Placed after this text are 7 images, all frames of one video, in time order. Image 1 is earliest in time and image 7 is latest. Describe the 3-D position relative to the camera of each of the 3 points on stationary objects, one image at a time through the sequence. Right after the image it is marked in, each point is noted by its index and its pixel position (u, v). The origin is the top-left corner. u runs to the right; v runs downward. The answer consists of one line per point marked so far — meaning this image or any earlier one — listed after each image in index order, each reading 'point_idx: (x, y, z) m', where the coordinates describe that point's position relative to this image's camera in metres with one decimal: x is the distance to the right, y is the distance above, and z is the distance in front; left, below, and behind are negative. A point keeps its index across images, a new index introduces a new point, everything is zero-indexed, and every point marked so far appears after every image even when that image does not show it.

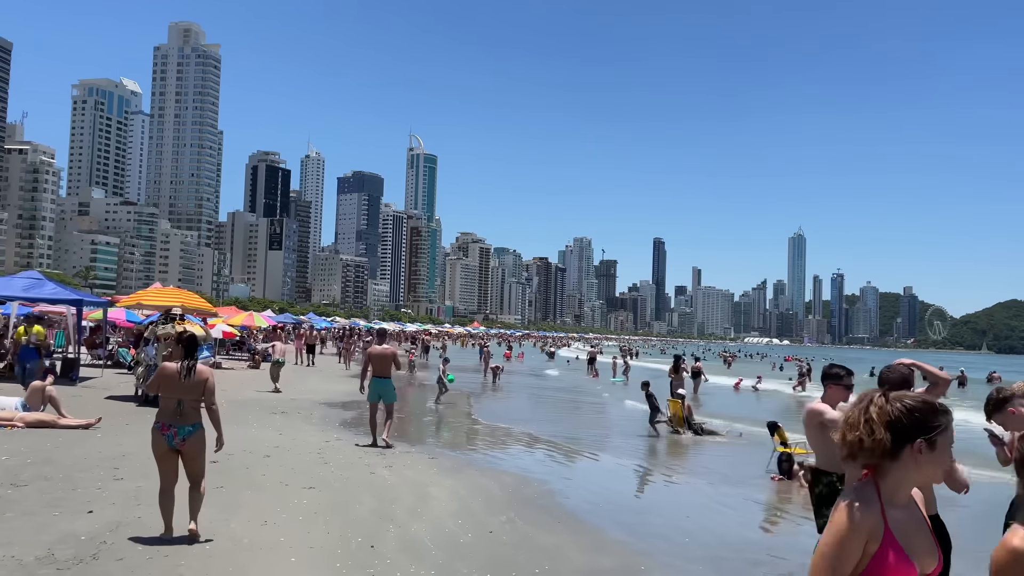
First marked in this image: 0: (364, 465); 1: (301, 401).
0: (-1.6, -1.9, +8.5) m
1: (-4.1, -2.2, +15.6) m
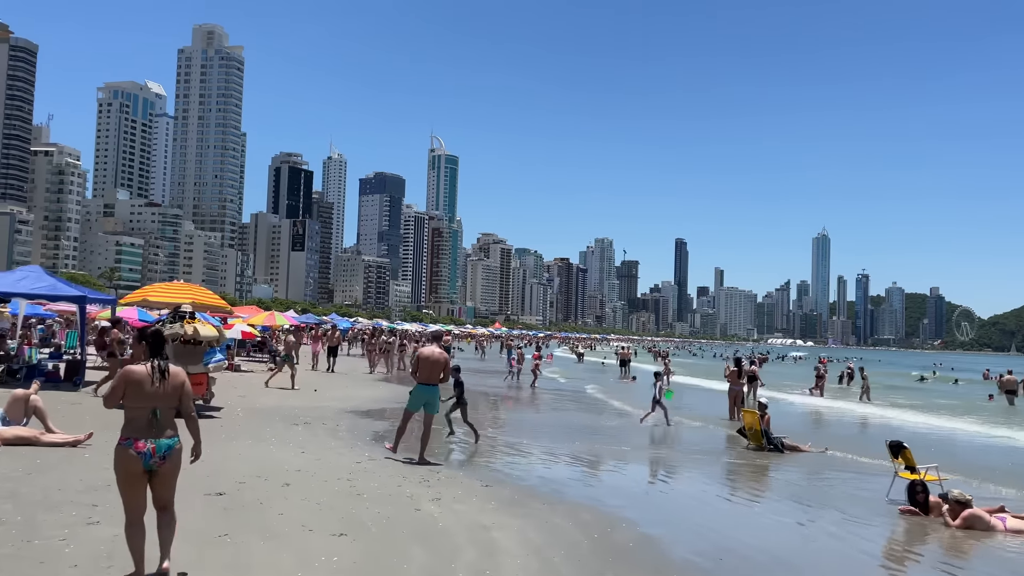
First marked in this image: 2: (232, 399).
0: (-0.9, -1.8, +6.9) m
1: (-3.2, -2.1, +14.0) m
2: (-4.9, -2.0, +14.3) m
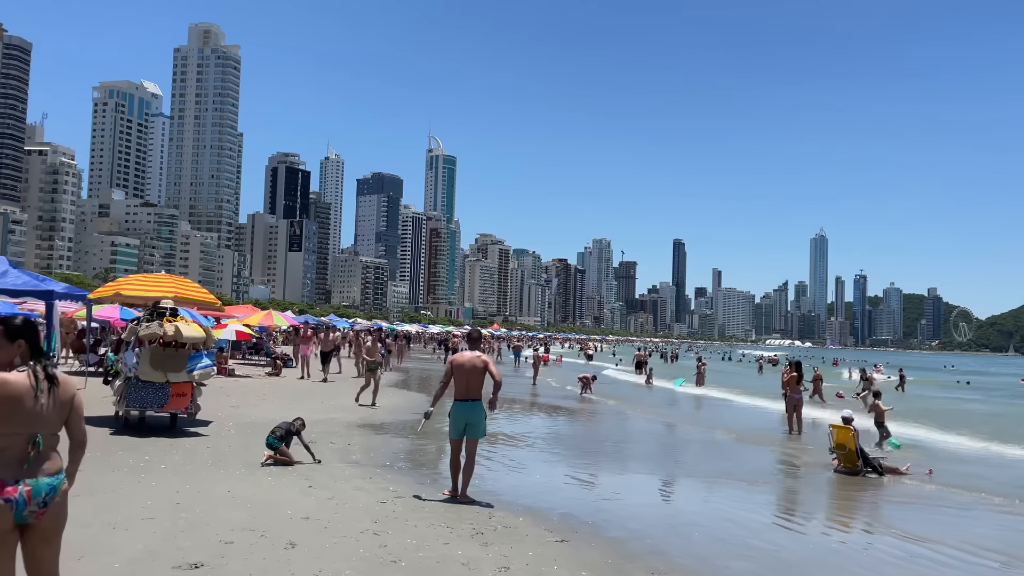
0: (-0.3, -1.7, +4.9) m
1: (-2.7, -2.0, +11.9) m
2: (-4.3, -1.9, +12.3) m
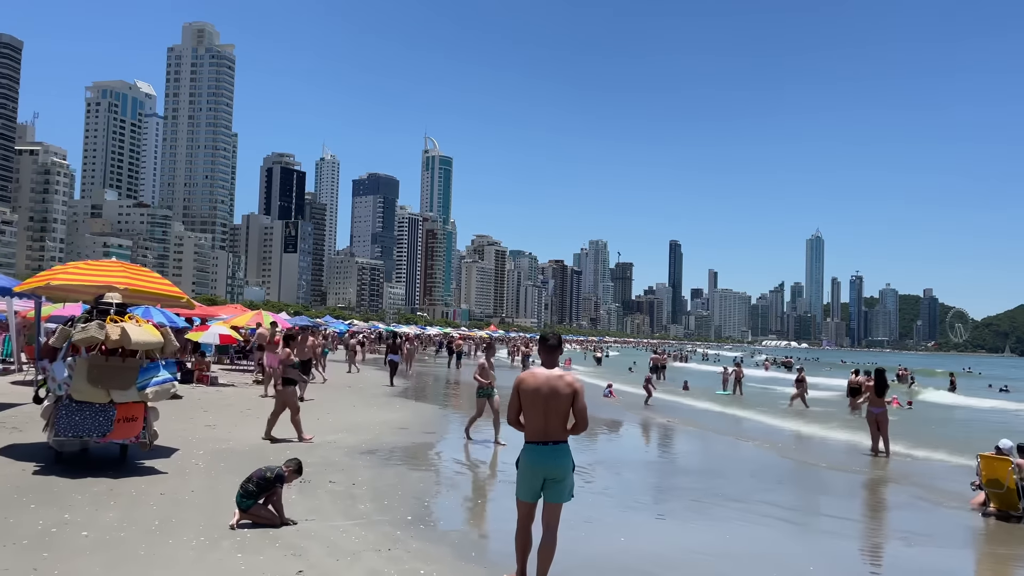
0: (+0.3, -1.5, +2.4) m
1: (-2.1, -1.9, +9.5) m
2: (-3.8, -1.8, +9.8) m
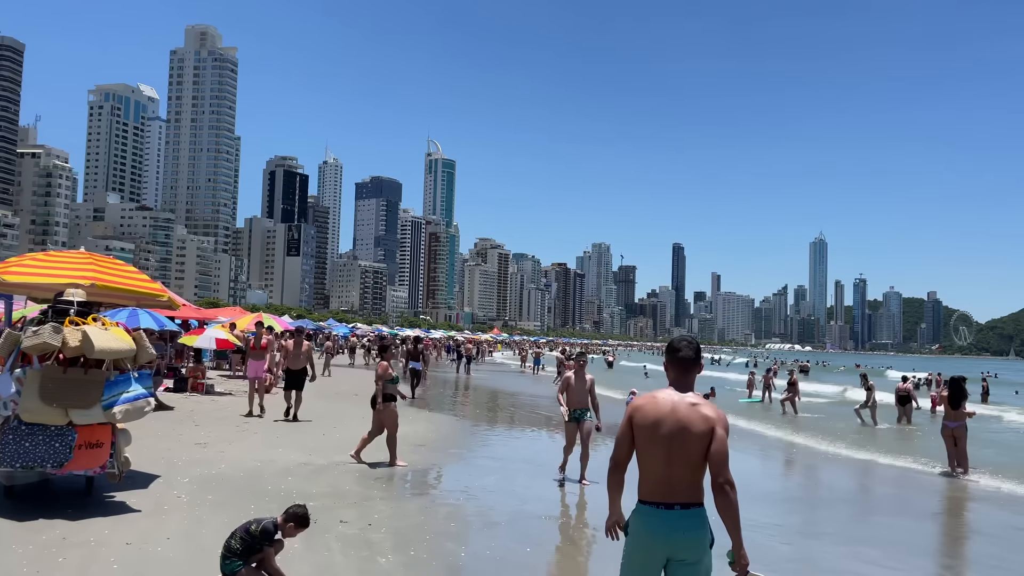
0: (+0.6, -1.5, +1.0) m
1: (-1.7, -1.9, +8.0) m
2: (-3.4, -1.8, +8.4) m
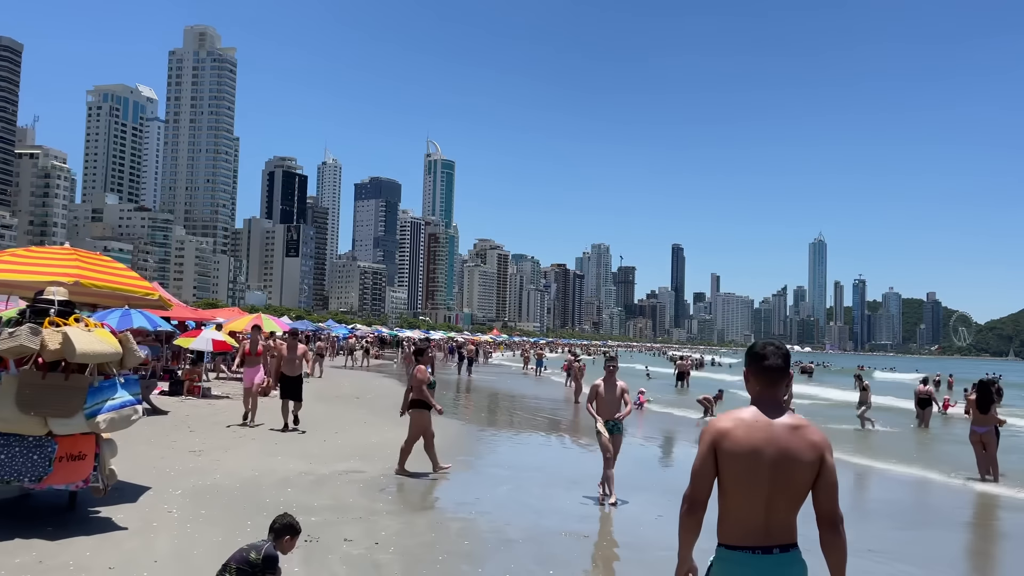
0: (+0.8, -1.5, +0.5) m
1: (-1.6, -1.9, +7.5) m
2: (-3.3, -1.8, +7.9) m
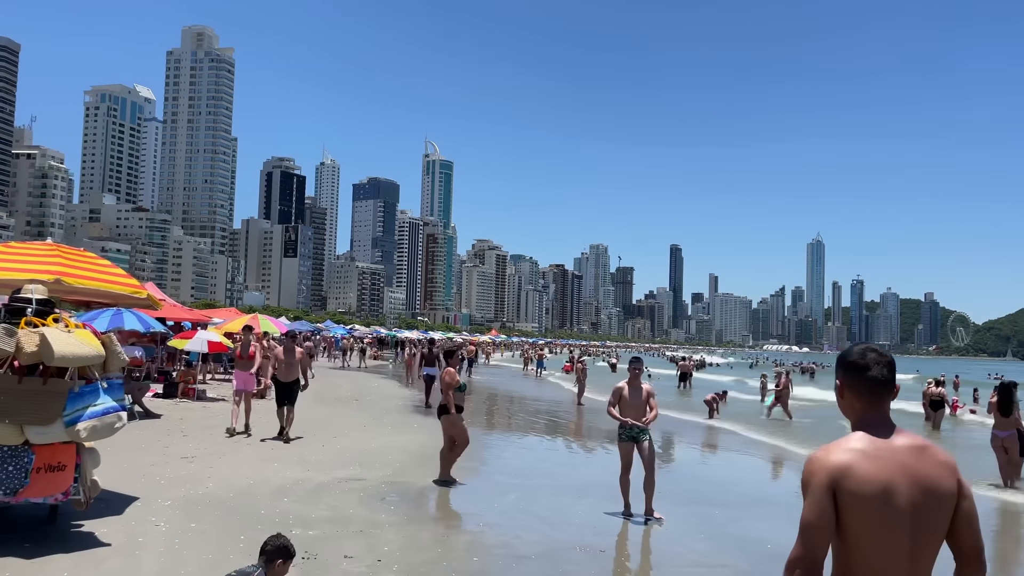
0: (+0.9, -1.4, +0.1) m
1: (-1.5, -1.8, +7.1) m
2: (-3.2, -1.8, +7.5) m
